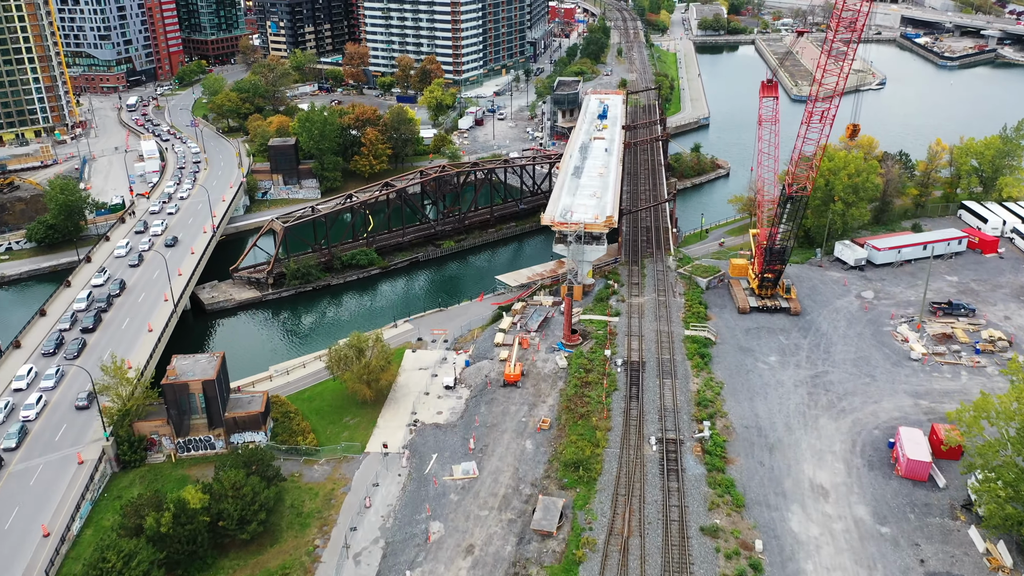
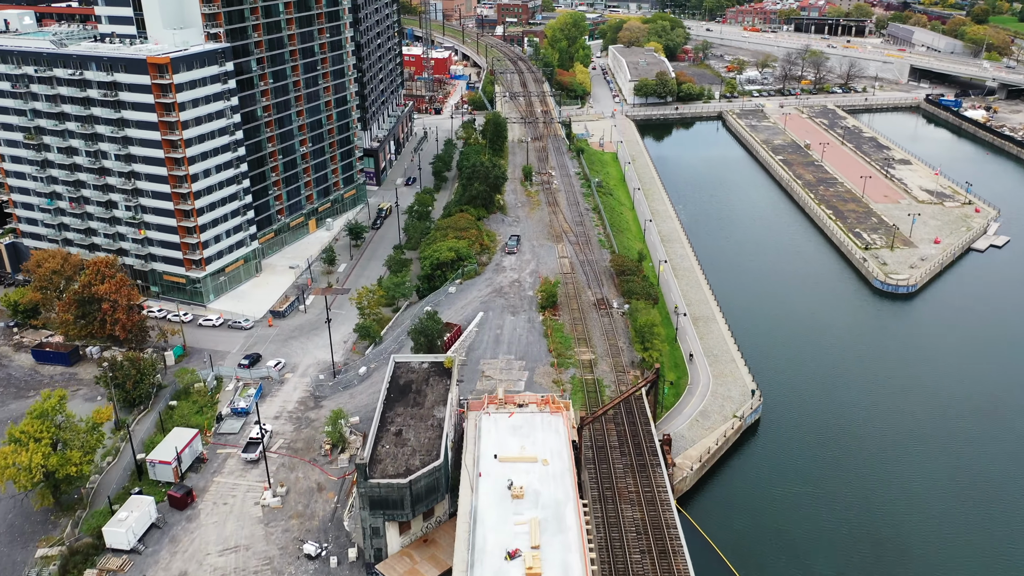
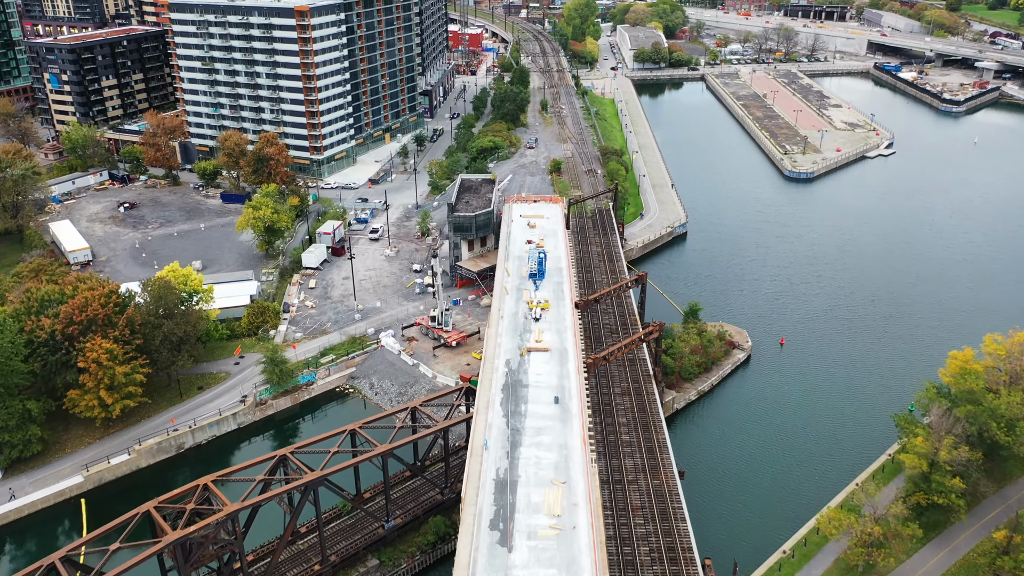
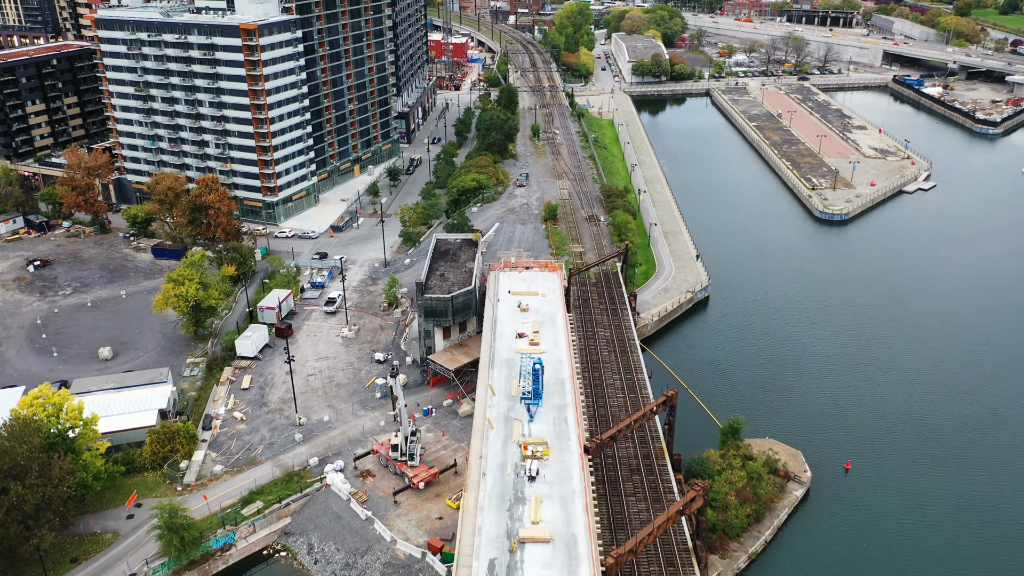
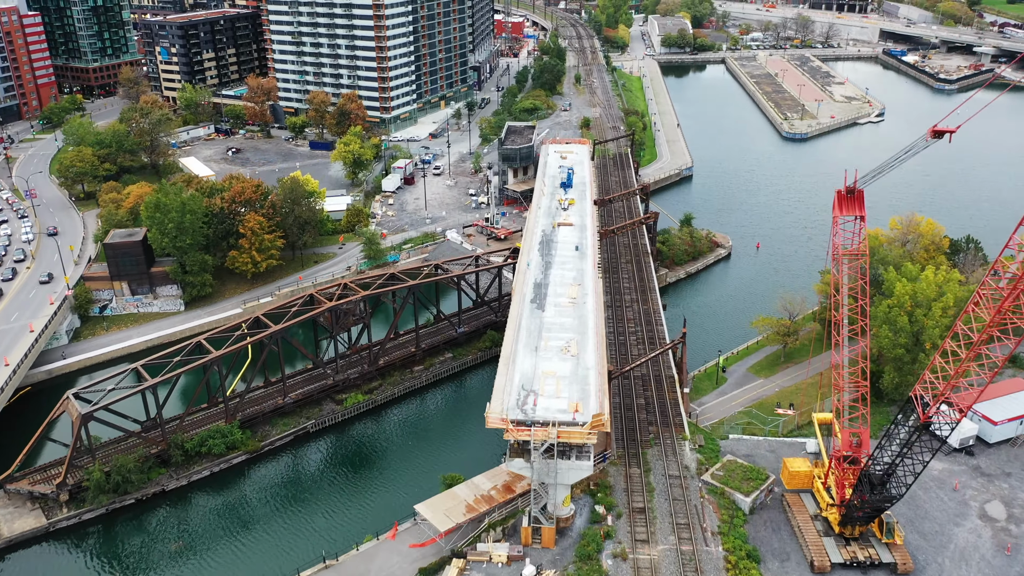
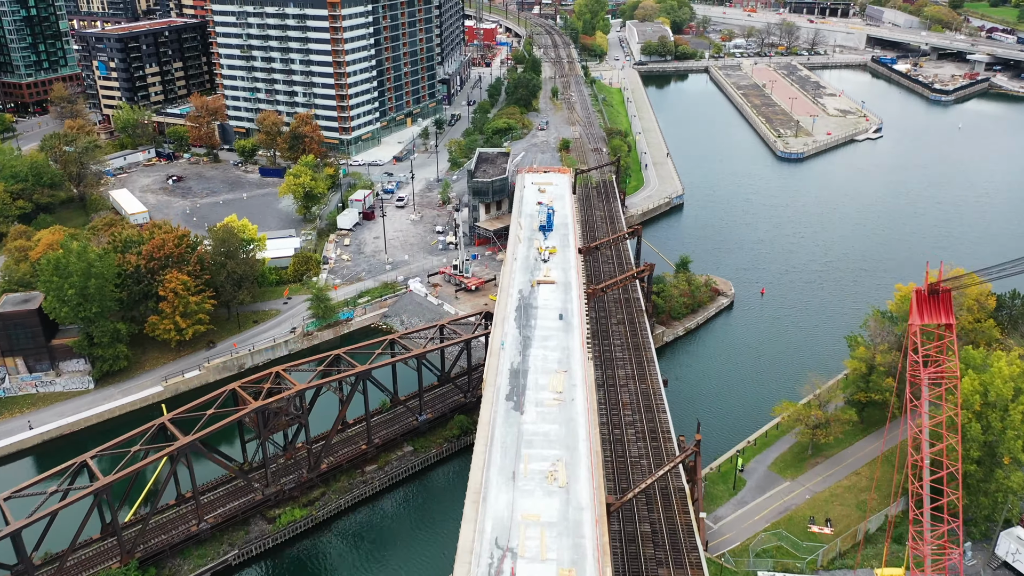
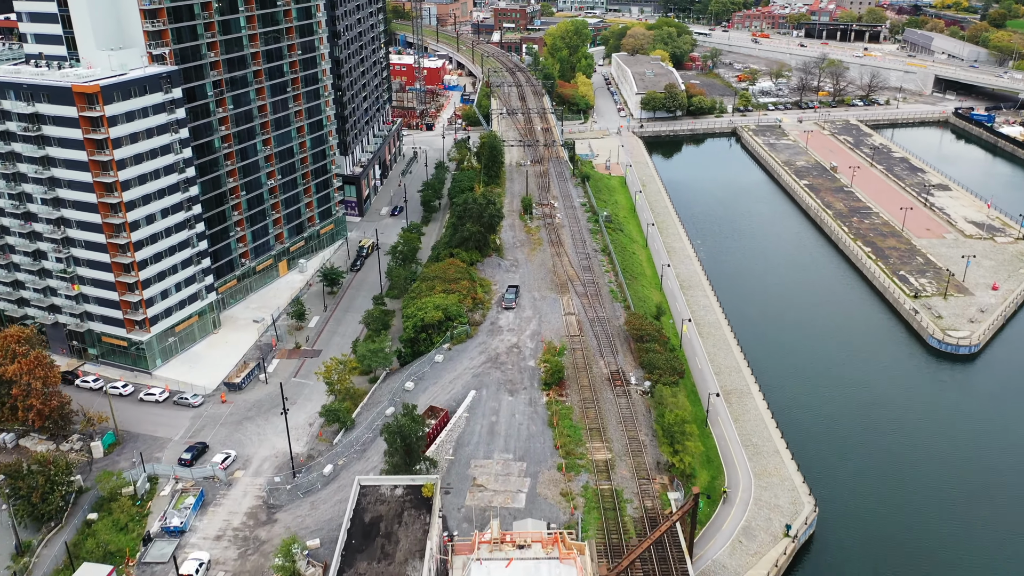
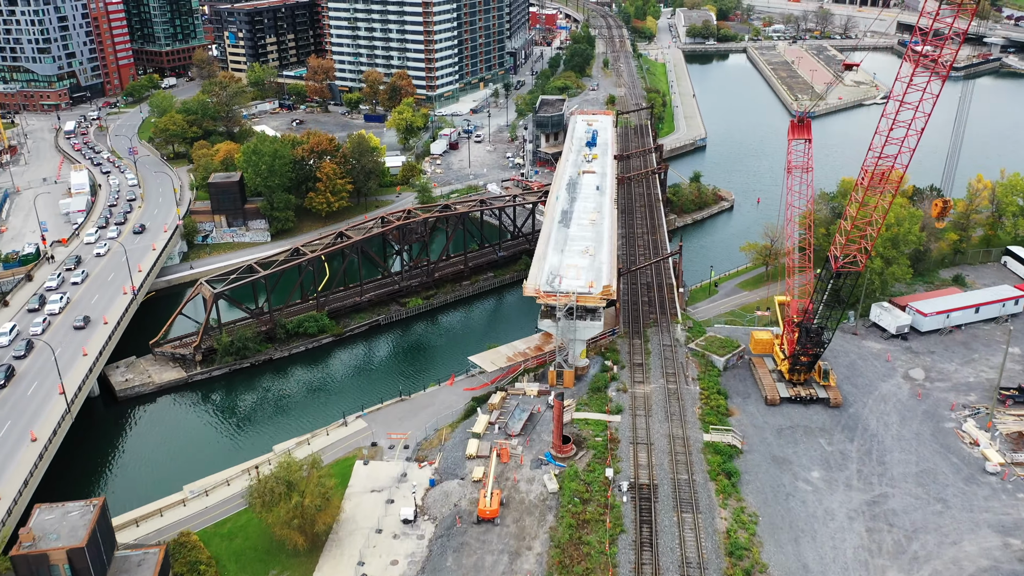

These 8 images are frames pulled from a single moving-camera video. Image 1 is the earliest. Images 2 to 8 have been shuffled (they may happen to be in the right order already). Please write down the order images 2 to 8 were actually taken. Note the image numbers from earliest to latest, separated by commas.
8, 5, 6, 3, 4, 2, 7
